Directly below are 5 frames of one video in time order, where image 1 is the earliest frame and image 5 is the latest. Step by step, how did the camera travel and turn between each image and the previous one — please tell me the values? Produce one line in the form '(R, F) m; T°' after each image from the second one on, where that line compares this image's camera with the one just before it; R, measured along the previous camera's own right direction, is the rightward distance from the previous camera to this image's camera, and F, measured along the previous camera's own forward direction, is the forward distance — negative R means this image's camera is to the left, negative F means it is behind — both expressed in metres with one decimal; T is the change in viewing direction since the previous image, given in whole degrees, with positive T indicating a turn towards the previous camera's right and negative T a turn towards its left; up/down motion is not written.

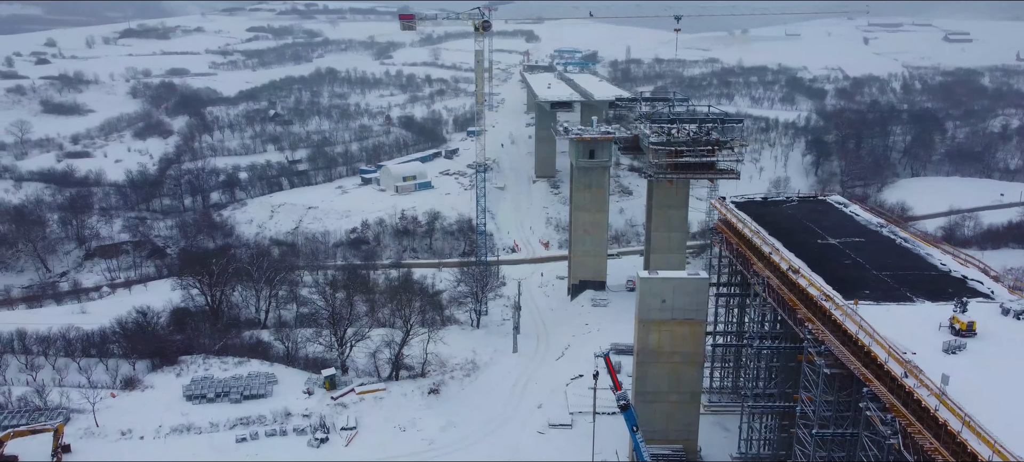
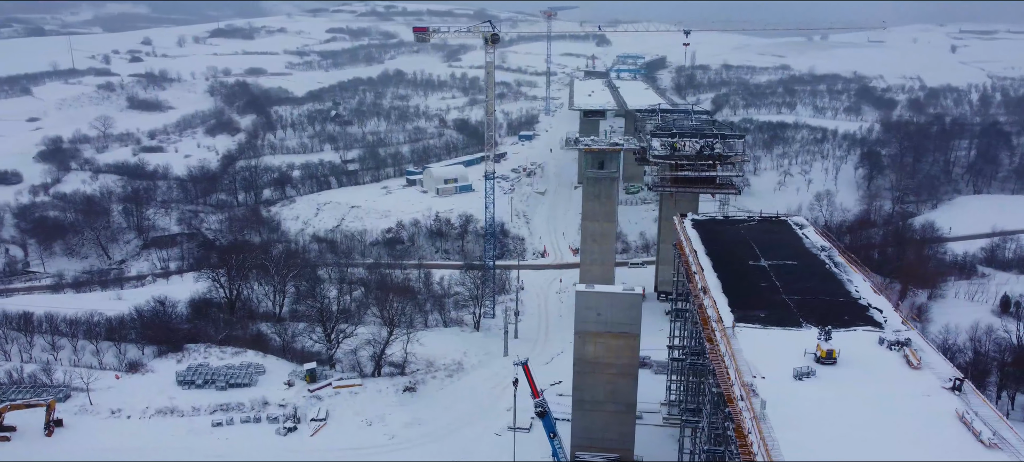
(+1.7, -0.4) m; -6°
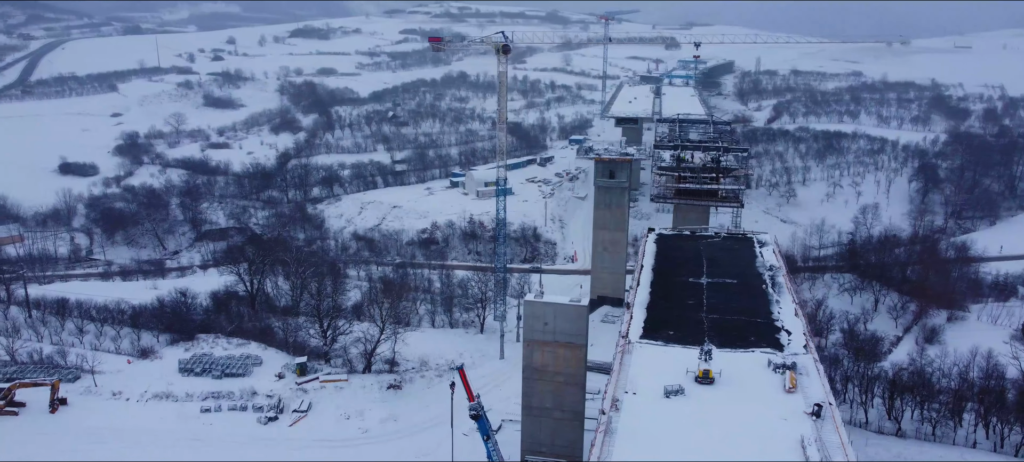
(+1.6, -0.3) m; -6°
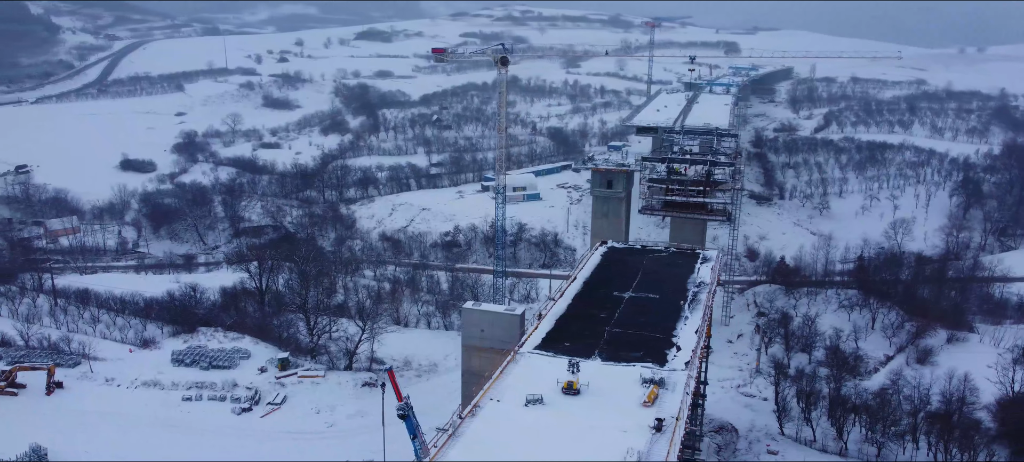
(+1.7, -0.4) m; -5°
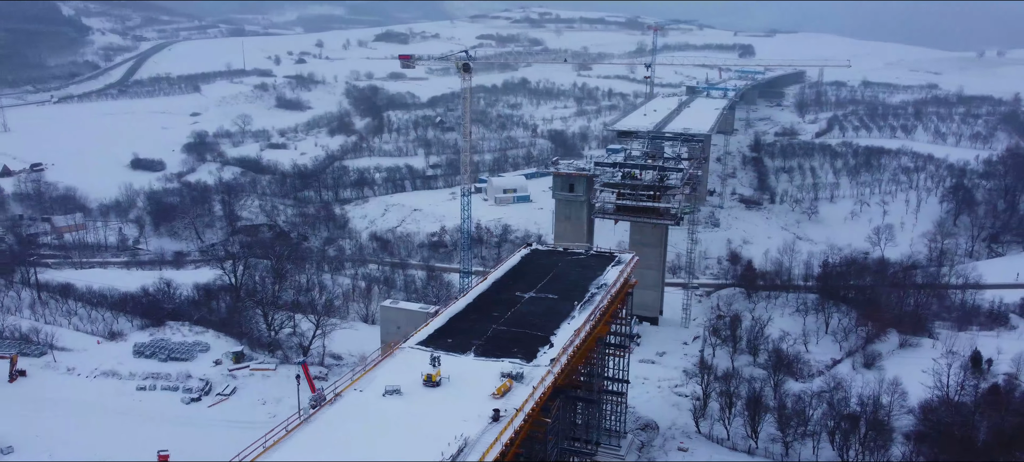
(+1.5, -0.5) m; -2°
